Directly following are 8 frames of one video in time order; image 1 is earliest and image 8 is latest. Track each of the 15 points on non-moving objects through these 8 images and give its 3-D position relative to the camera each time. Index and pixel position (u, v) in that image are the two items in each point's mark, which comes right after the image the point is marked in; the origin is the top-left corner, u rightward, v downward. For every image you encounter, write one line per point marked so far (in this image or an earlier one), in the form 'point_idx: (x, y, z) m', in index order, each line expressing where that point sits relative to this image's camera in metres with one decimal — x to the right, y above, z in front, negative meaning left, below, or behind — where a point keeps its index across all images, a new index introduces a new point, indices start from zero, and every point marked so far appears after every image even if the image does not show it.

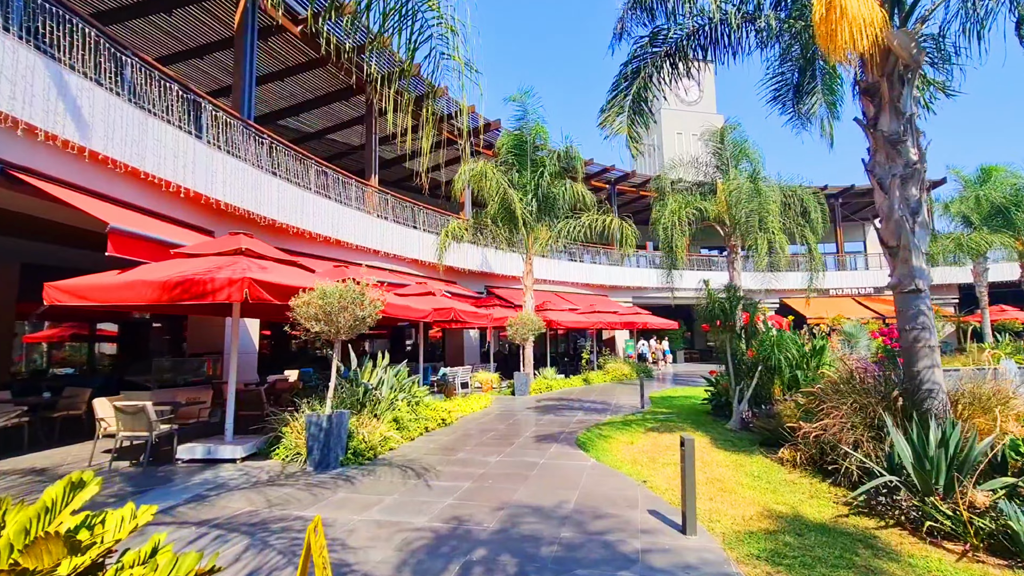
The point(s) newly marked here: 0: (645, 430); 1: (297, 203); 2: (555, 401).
0: (+2.3, -2.5, +8.8) m
1: (-5.6, +2.2, +13.0) m
2: (+1.2, -3.2, +14.0) m
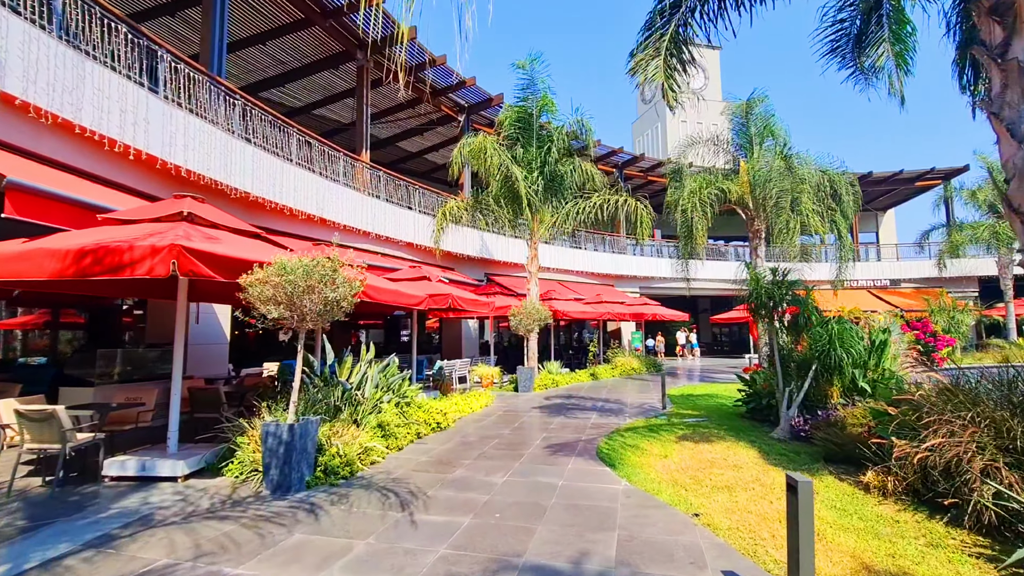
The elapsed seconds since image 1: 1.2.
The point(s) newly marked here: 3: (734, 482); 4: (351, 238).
0: (+2.5, -2.3, +7.4) m
1: (-5.5, +2.6, +11.5) m
2: (+1.3, -2.8, +12.6) m
3: (+2.5, -2.2, +5.5) m
4: (-4.6, +1.4, +14.2) m
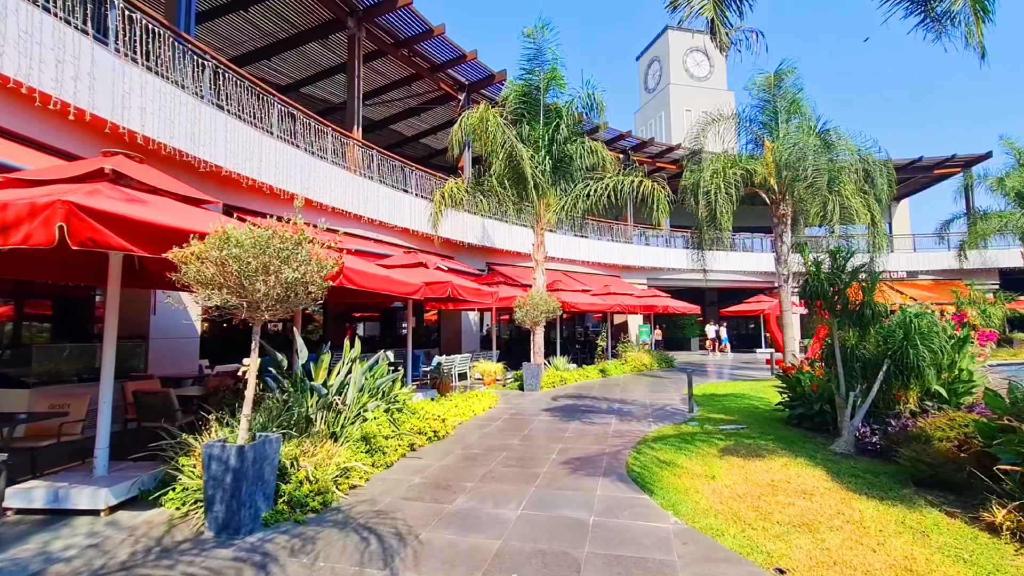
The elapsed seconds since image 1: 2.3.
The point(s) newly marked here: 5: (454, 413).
0: (+2.6, -2.1, +6.2) m
1: (-5.3, +2.9, +10.2) m
2: (+1.4, -2.6, +11.4) m
3: (+2.6, -2.0, +4.3) m
4: (-4.5, +1.7, +12.9) m
5: (-1.0, -2.2, +8.4) m
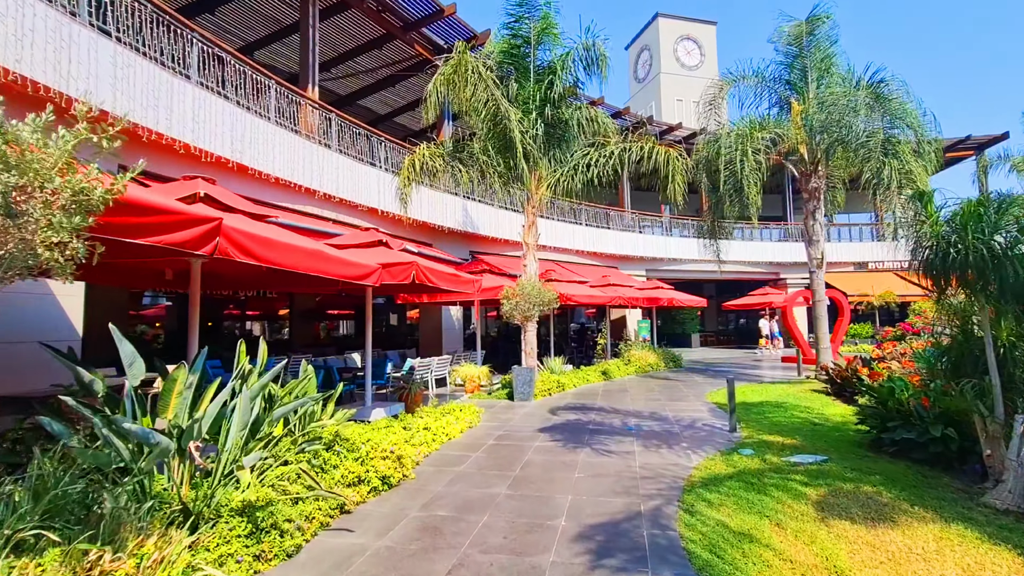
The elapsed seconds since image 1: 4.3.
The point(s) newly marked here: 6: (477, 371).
0: (+2.5, -1.8, +4.0) m
1: (-5.6, +3.1, +7.8) m
2: (+1.2, -2.3, +9.2) m
3: (+2.6, -1.8, +2.1) m
4: (-4.8, +2.0, +10.5) m
5: (-1.1, -1.9, +6.1) m
6: (-0.8, -2.0, +11.9) m
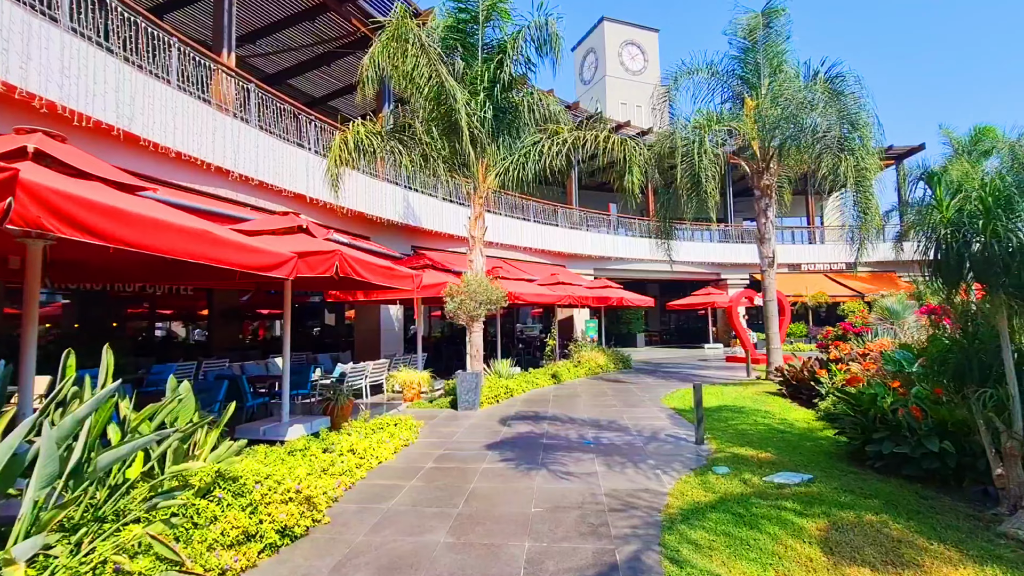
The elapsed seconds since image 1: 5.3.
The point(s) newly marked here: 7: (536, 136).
0: (+2.1, -1.8, +3.3) m
1: (-6.3, +3.2, +6.2) m
2: (+0.2, -2.2, +8.3) m
3: (+2.4, -1.7, +1.4) m
4: (-5.8, +2.1, +9.0) m
5: (-1.7, -1.9, +5.0) m
6: (-2.1, -1.9, +10.7) m
7: (+0.6, +3.6, +11.8) m
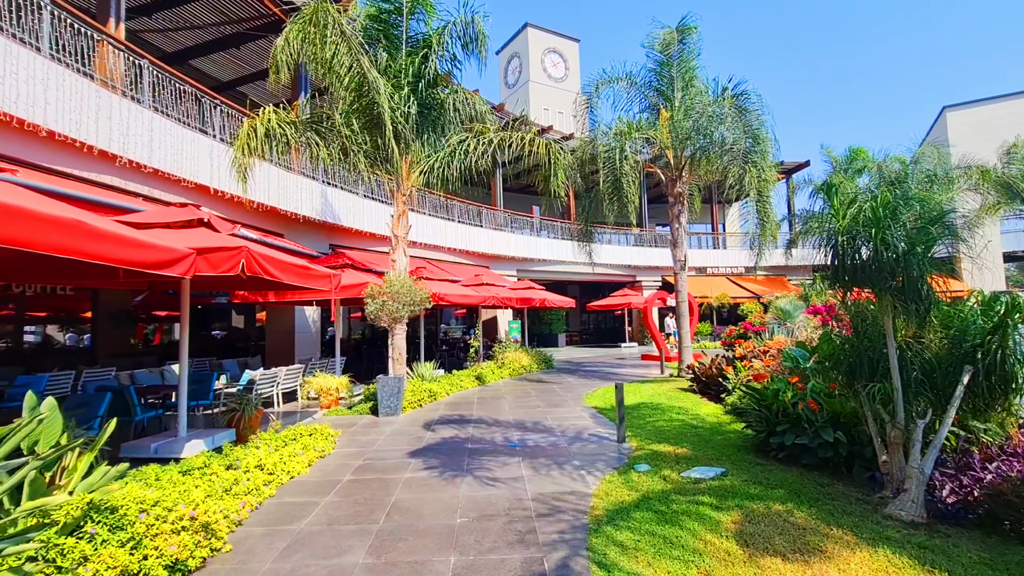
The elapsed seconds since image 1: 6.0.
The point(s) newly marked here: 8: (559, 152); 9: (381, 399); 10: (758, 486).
0: (+1.6, -1.8, +3.5) m
1: (-7.1, +3.2, +5.0) m
2: (-1.0, -2.3, +8.1) m
3: (+2.2, -1.8, +1.6) m
4: (-7.0, +2.1, +7.8) m
5: (-2.4, -1.9, +4.5) m
6: (-3.6, -1.9, +10.1) m
7: (-1.2, +3.6, +11.7) m
8: (+1.1, +3.3, +12.1) m
9: (-2.4, -2.1, +9.2) m
10: (+2.3, -1.8, +4.6) m
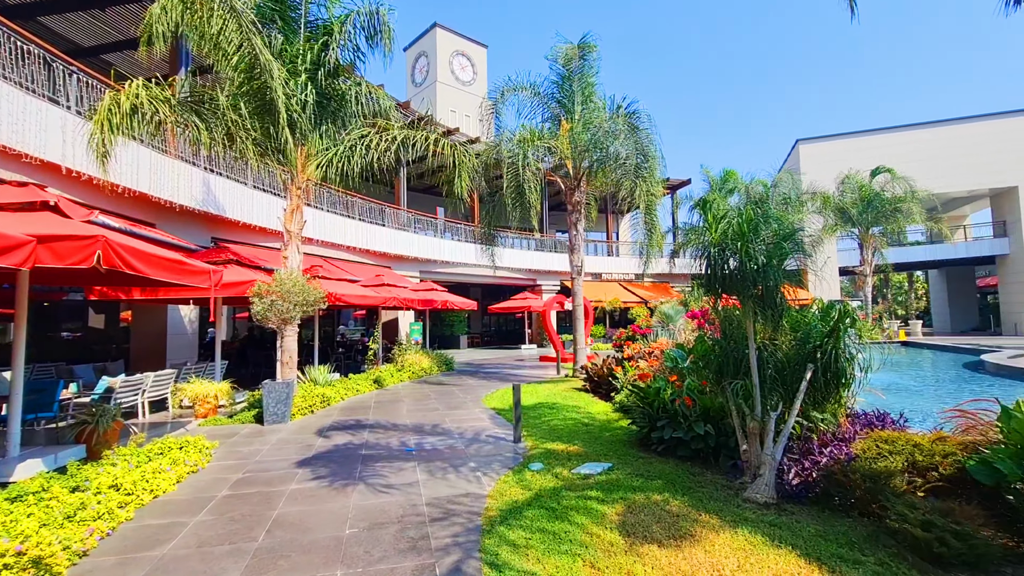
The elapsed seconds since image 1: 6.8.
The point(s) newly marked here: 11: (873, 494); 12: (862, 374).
0: (+0.8, -1.9, +3.7) m
1: (-7.9, +3.3, +3.6) m
2: (-2.6, -2.3, +7.7) m
3: (+1.7, -1.8, +2.0) m
4: (-8.4, +2.2, +6.4) m
5: (-3.3, -1.8, +4.0) m
6: (-5.6, -1.9, +9.3) m
7: (-3.4, +3.6, +11.2) m
8: (-1.2, +3.3, +12.1) m
9: (-4.2, -2.0, +8.6) m
10: (+1.3, -1.9, +5.0) m
11: (+2.7, -1.6, +4.0) m
12: (+3.5, -0.9, +5.0) m
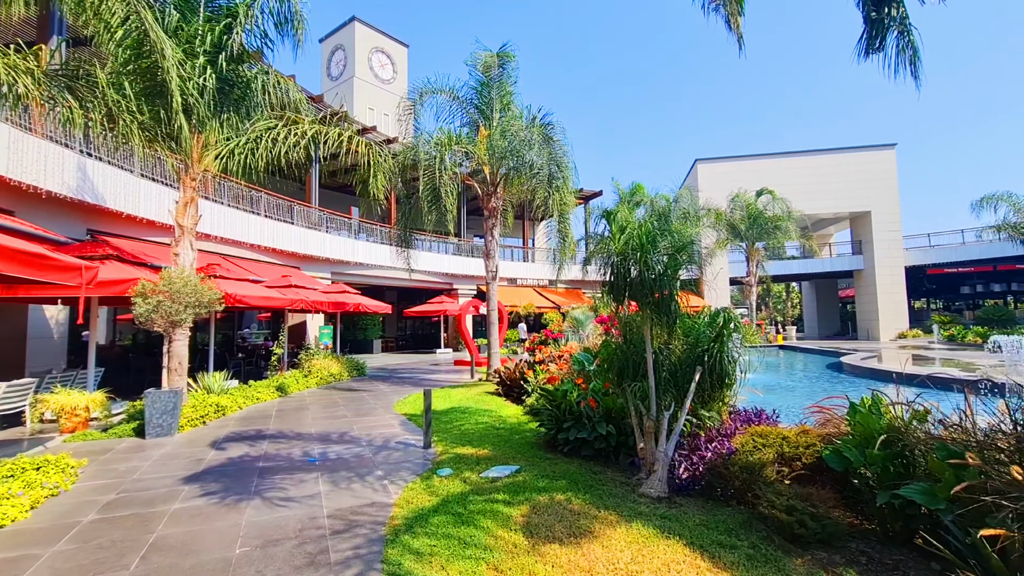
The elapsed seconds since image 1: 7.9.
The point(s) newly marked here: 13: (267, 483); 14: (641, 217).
0: (+0.1, -1.9, +3.8) m
1: (-8.4, +3.4, +2.3) m
2: (-4.0, -2.3, +7.2) m
3: (+1.3, -1.9, +2.3) m
4: (-9.4, +2.3, +4.9) m
5: (-4.0, -1.8, +3.4) m
6: (-7.1, -1.9, +8.2) m
7: (-5.2, +3.6, +10.6) m
8: (-3.2, +3.2, +11.8) m
9: (-5.7, -2.0, +7.8) m
10: (+0.3, -2.0, +5.1) m
11: (+1.9, -1.7, +4.4) m
12: (+2.6, -1.0, +5.6) m
13: (-2.6, -2.1, +5.4) m
14: (+1.4, +0.7, +5.3) m
